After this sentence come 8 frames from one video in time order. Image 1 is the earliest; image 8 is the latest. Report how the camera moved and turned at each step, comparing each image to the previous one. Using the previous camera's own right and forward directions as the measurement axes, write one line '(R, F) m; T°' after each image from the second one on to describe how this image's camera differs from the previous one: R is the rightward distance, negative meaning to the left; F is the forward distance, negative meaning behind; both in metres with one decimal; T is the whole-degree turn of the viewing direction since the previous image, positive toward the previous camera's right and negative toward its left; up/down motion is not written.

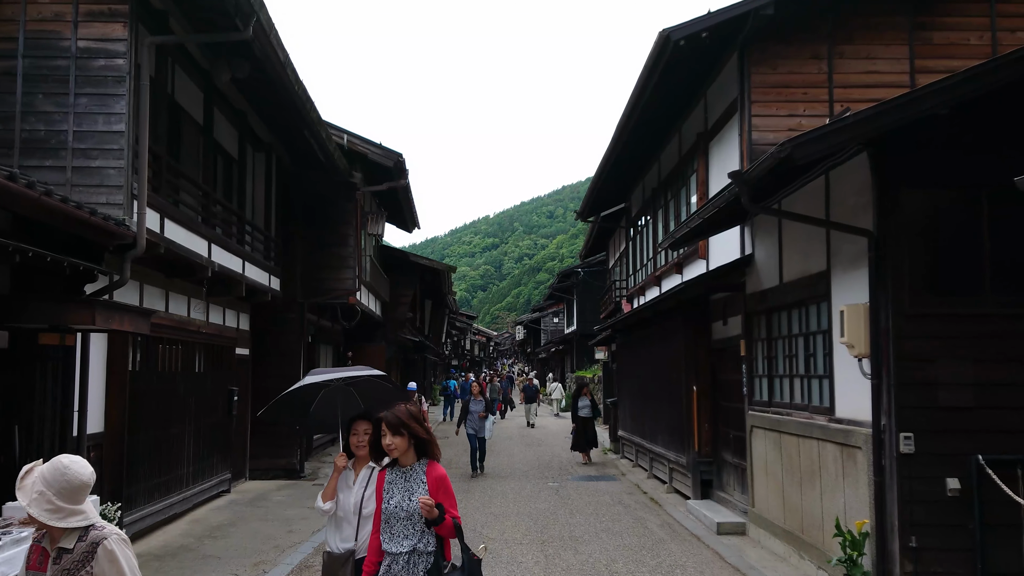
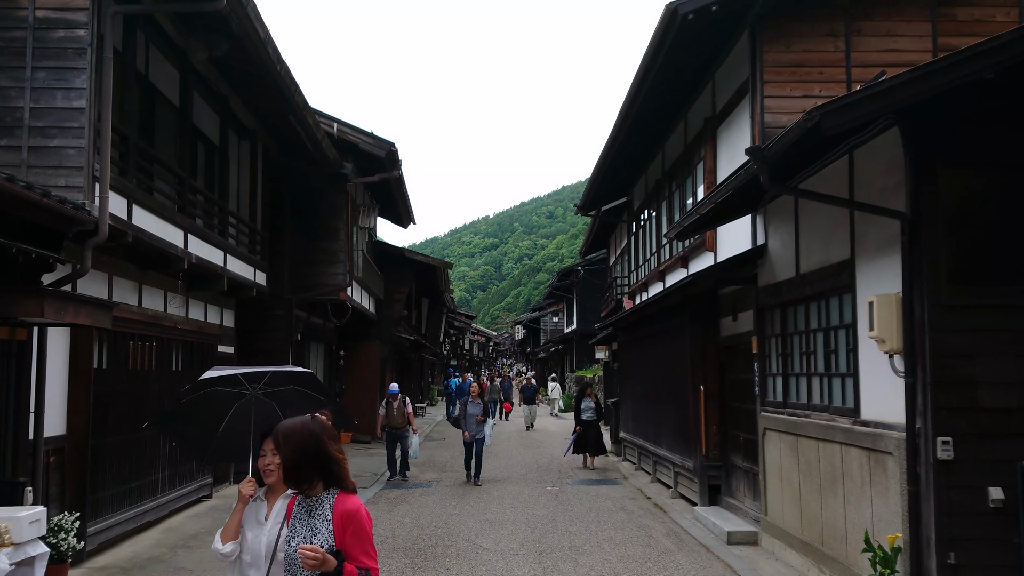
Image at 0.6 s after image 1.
(0.0, +0.6) m; 0°
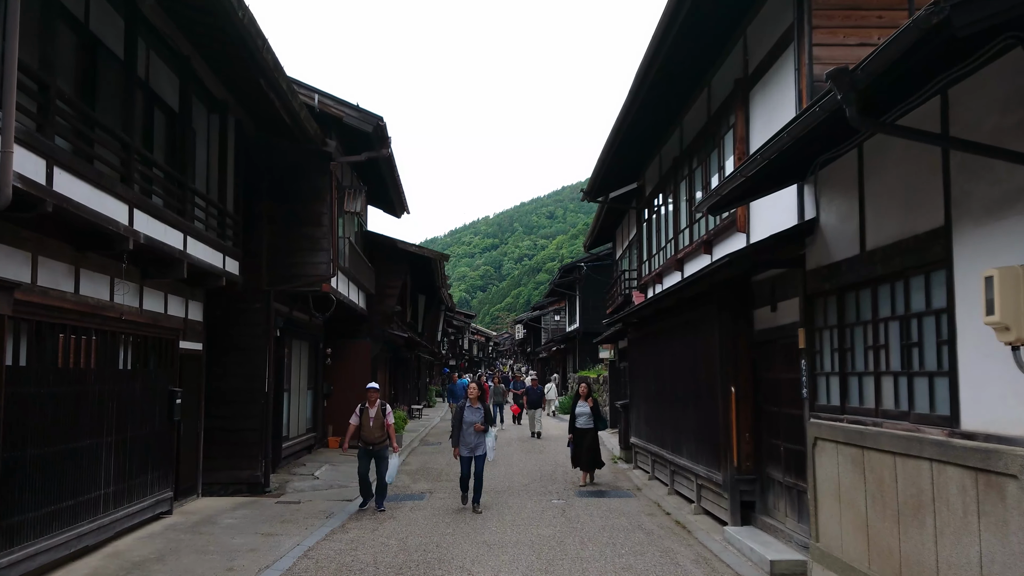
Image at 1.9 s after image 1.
(0.0, +1.3) m; 0°
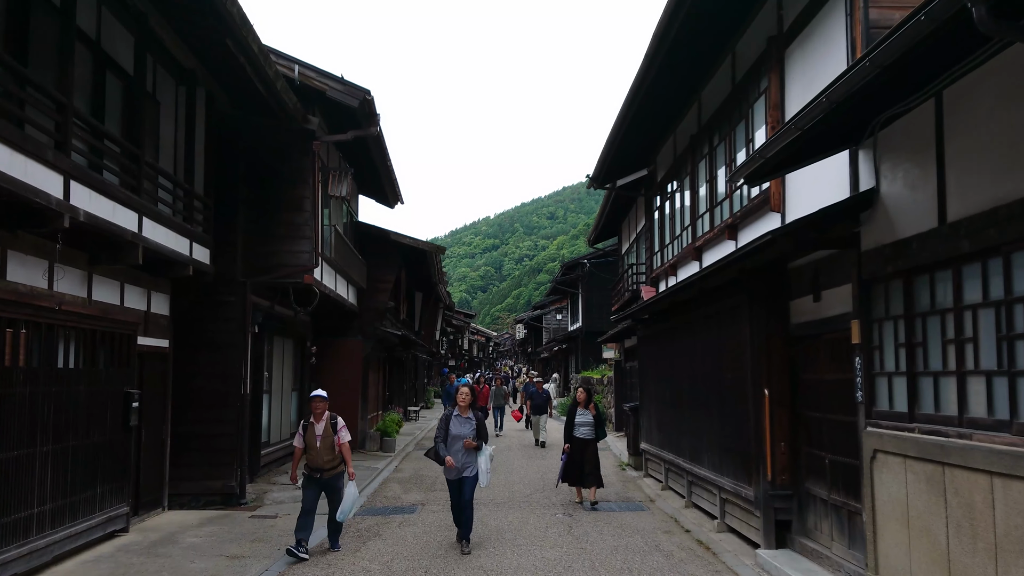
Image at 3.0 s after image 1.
(0.0, +1.1) m; 0°
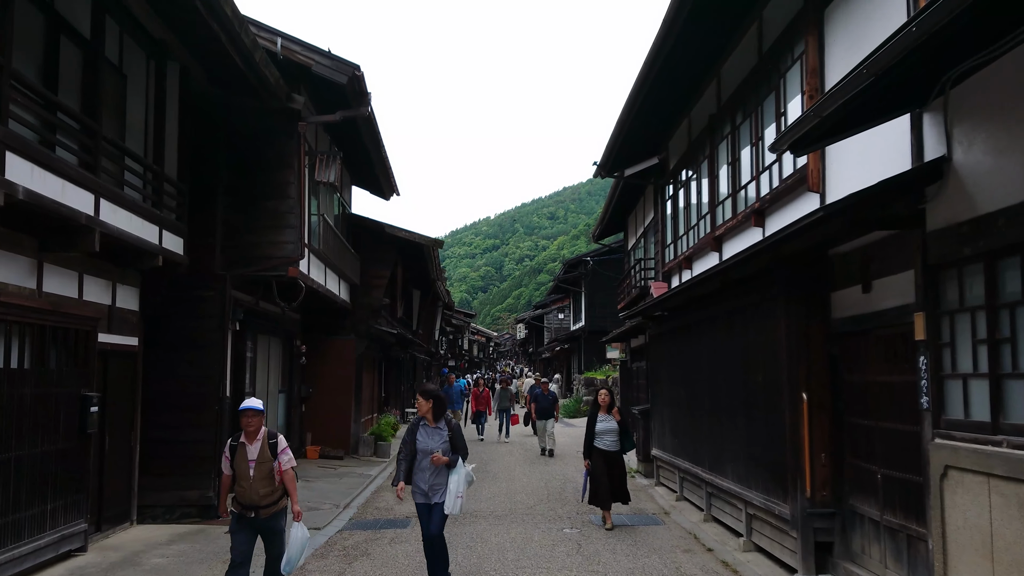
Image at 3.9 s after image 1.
(0.0, +0.8) m; 0°
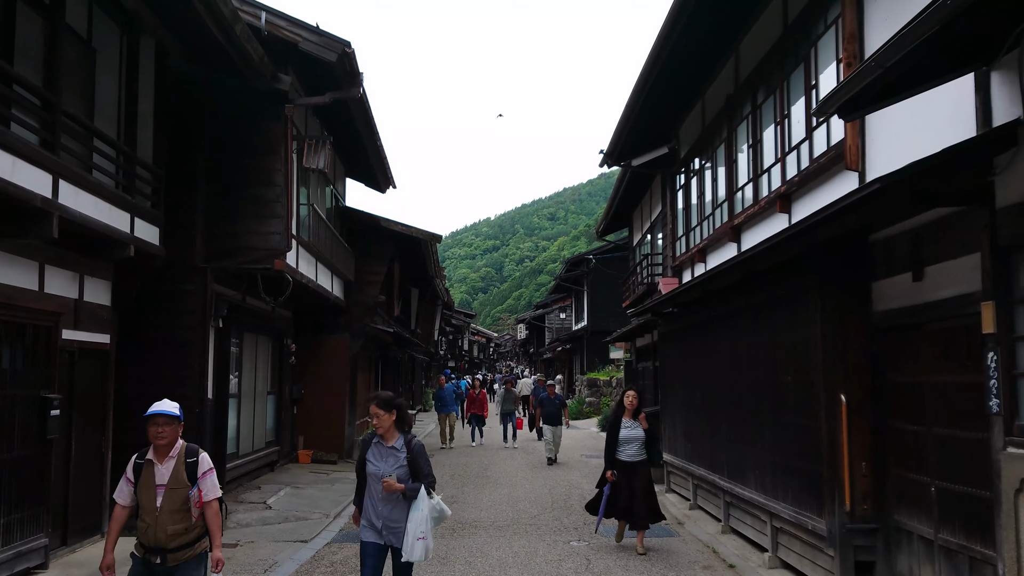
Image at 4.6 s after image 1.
(0.0, +0.7) m; 0°
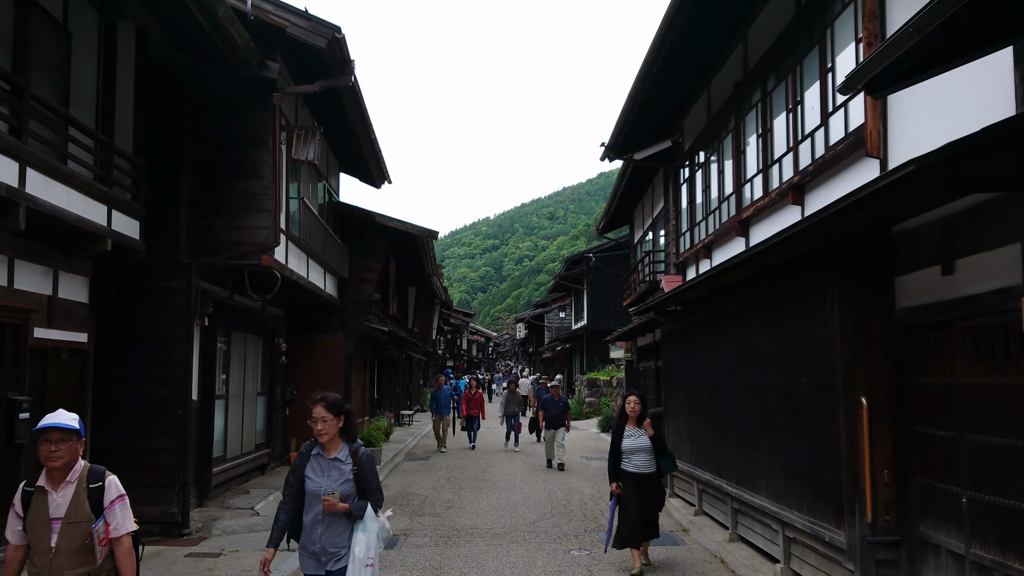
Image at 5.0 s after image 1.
(0.0, +0.4) m; 0°
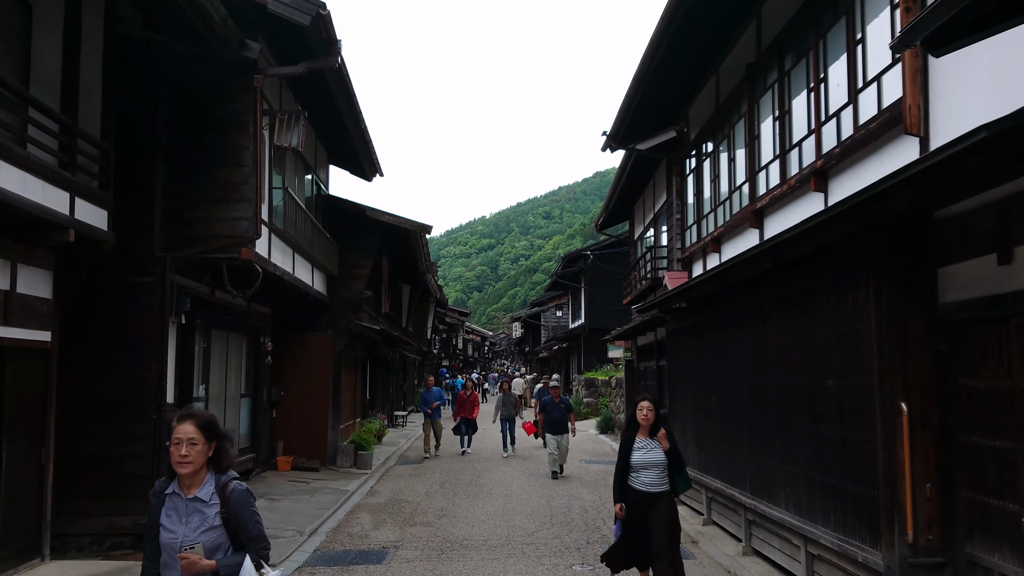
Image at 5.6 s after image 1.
(0.0, +0.6) m; 0°
